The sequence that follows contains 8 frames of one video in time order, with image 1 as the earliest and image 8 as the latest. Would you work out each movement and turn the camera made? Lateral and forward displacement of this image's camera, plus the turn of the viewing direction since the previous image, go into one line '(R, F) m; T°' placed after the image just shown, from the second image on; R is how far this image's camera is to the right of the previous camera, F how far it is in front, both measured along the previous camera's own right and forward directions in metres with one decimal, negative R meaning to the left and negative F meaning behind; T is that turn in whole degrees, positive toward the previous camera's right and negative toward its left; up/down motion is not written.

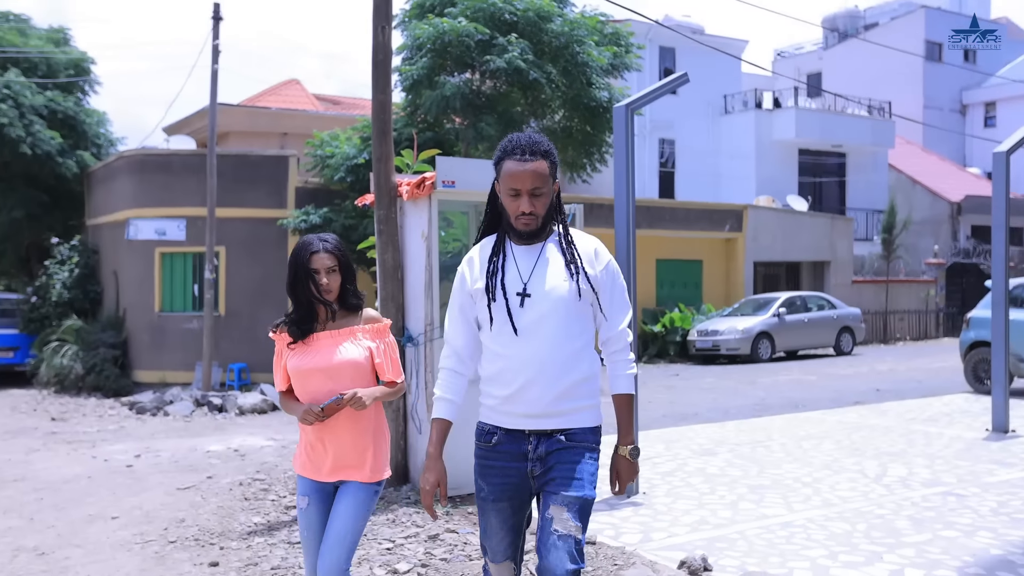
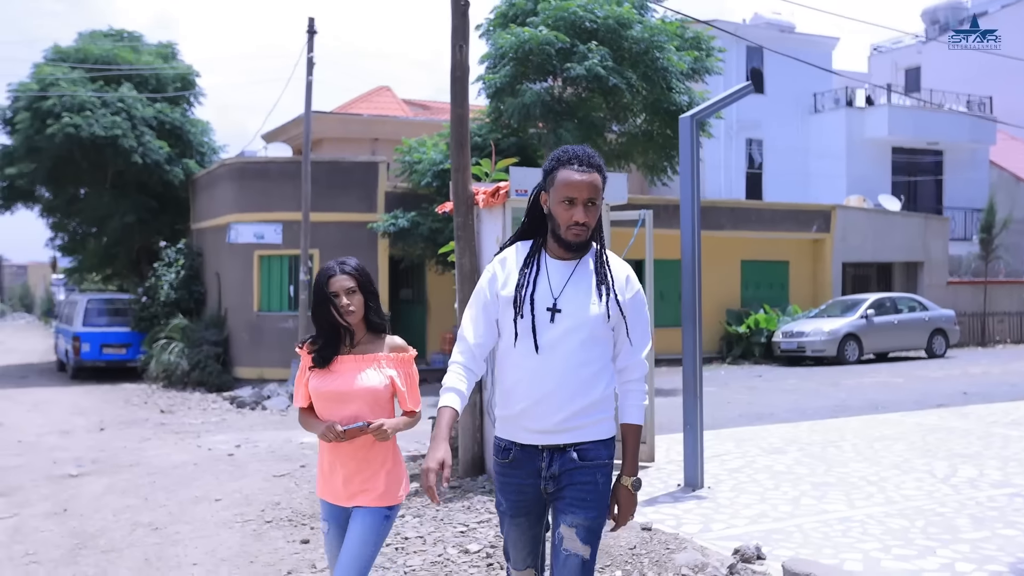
(+0.2, -0.4) m; -5°
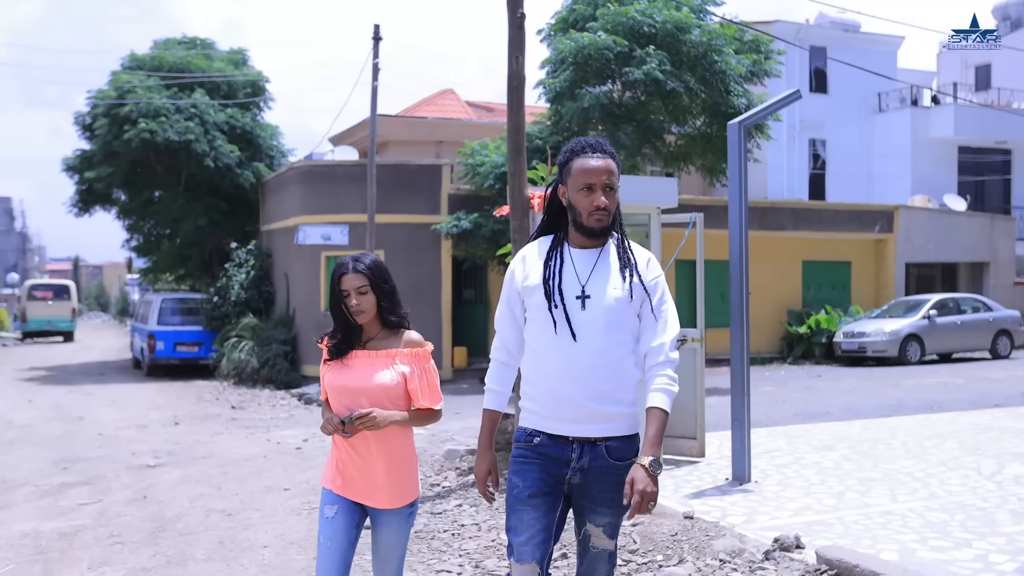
(+0.1, -0.3) m; -4°
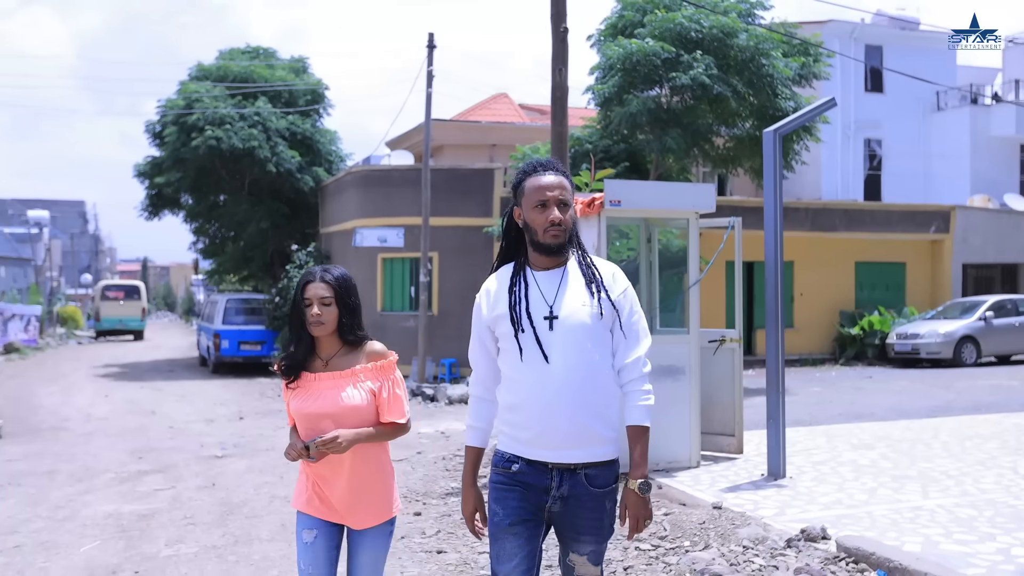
(+0.1, -0.4) m; -3°
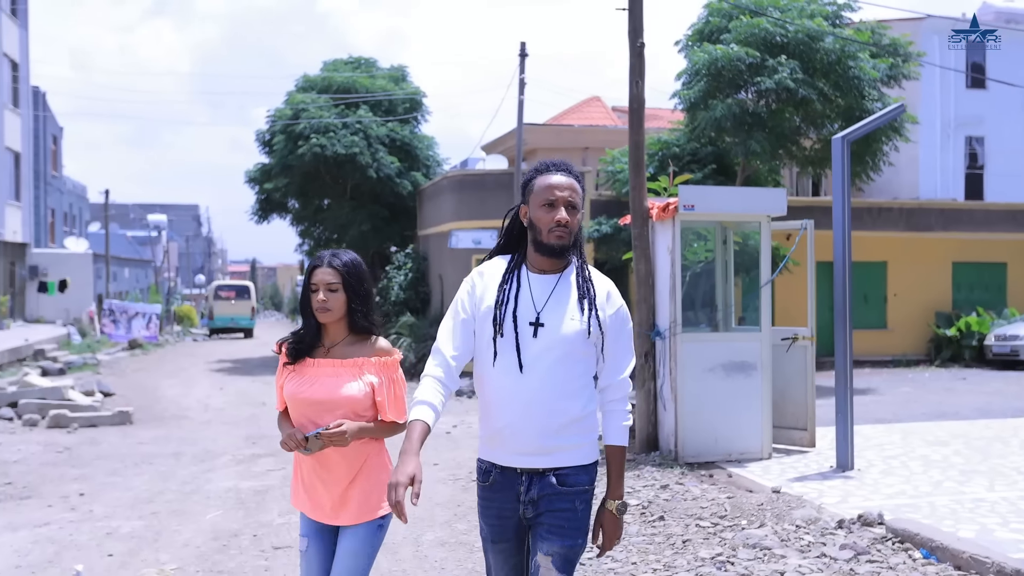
(+0.2, -0.6) m; -6°
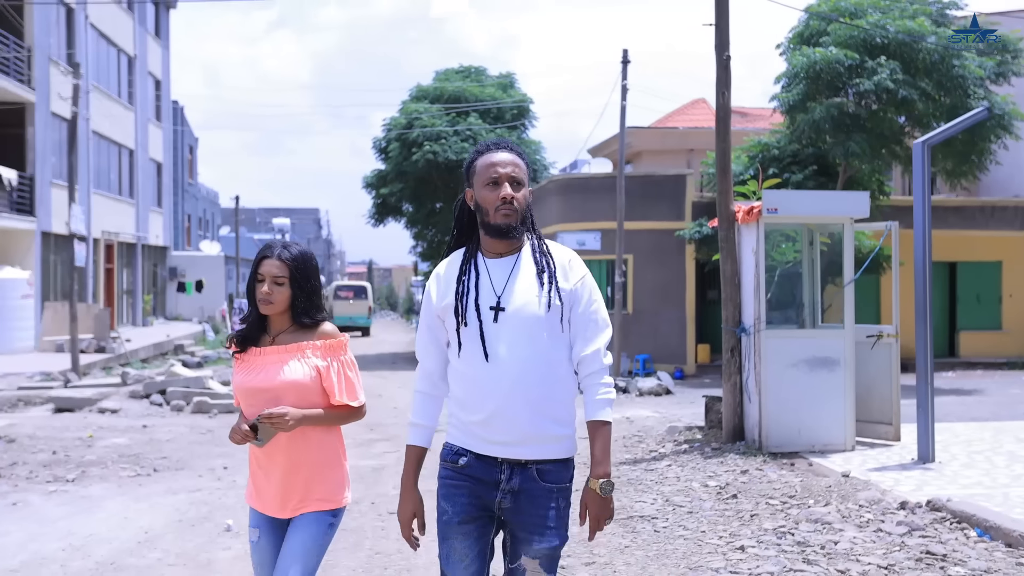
(+0.2, -0.7) m; -7°
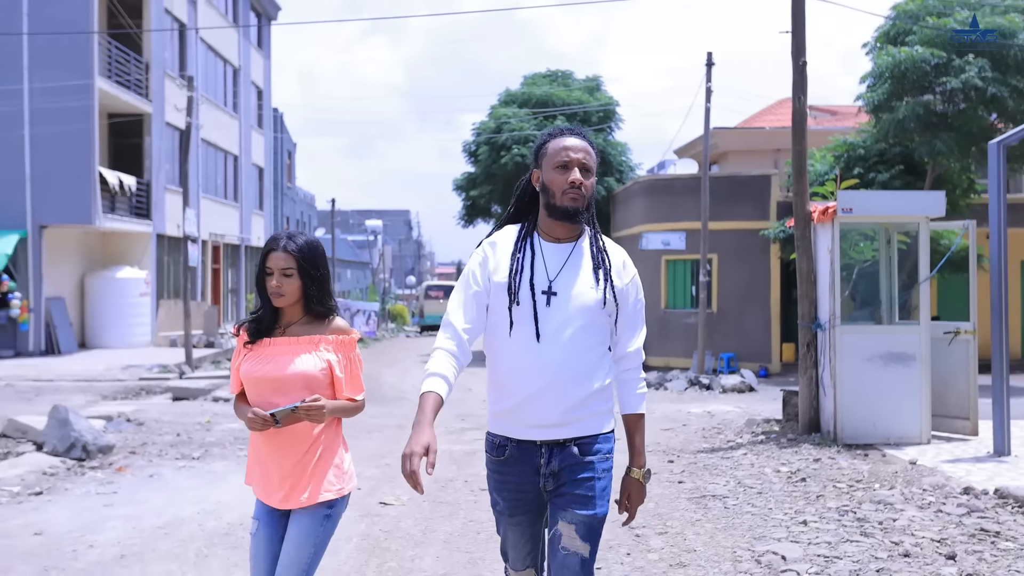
(0.0, -0.6) m; -5°
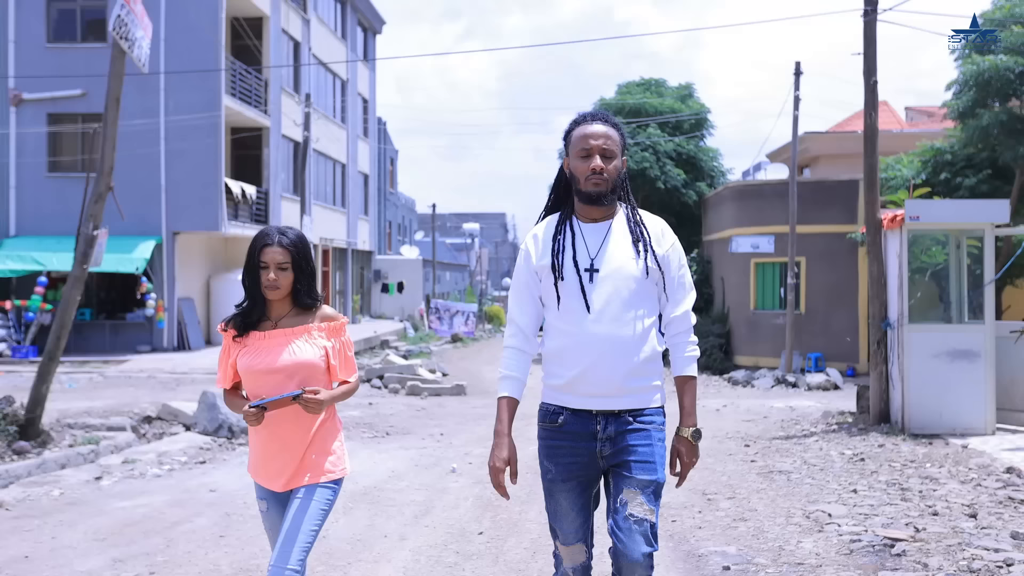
(0.0, -1.1) m; -6°
